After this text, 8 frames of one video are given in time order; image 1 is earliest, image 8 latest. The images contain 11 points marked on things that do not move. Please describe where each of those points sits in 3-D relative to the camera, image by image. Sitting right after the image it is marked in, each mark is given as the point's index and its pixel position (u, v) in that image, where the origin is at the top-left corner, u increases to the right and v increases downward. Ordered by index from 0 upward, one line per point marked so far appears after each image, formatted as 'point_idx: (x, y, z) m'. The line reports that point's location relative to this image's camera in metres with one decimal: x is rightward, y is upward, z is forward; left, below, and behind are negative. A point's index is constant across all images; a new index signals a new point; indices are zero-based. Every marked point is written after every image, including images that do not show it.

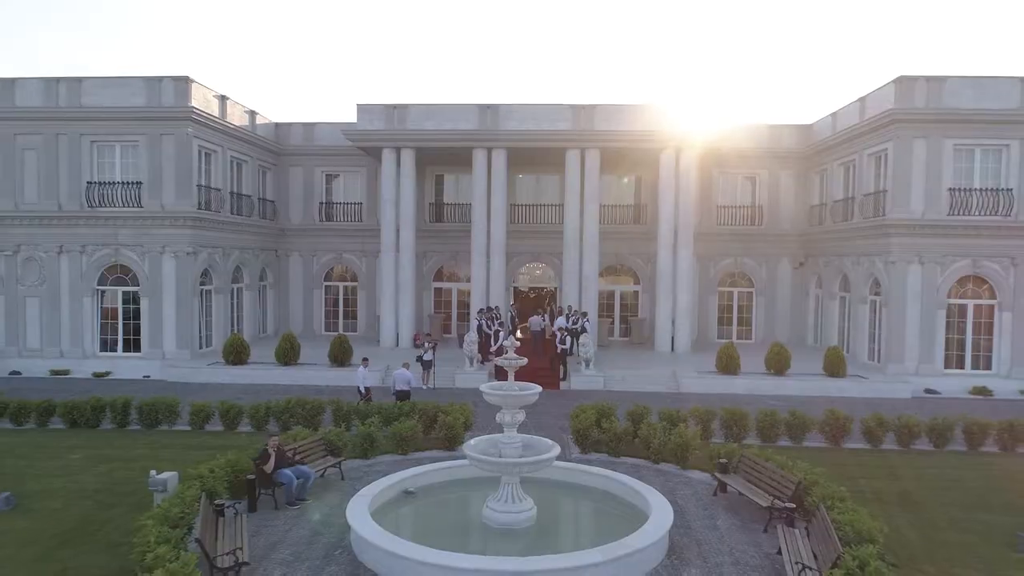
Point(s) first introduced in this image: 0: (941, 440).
0: (+7.6, -2.7, +13.1) m
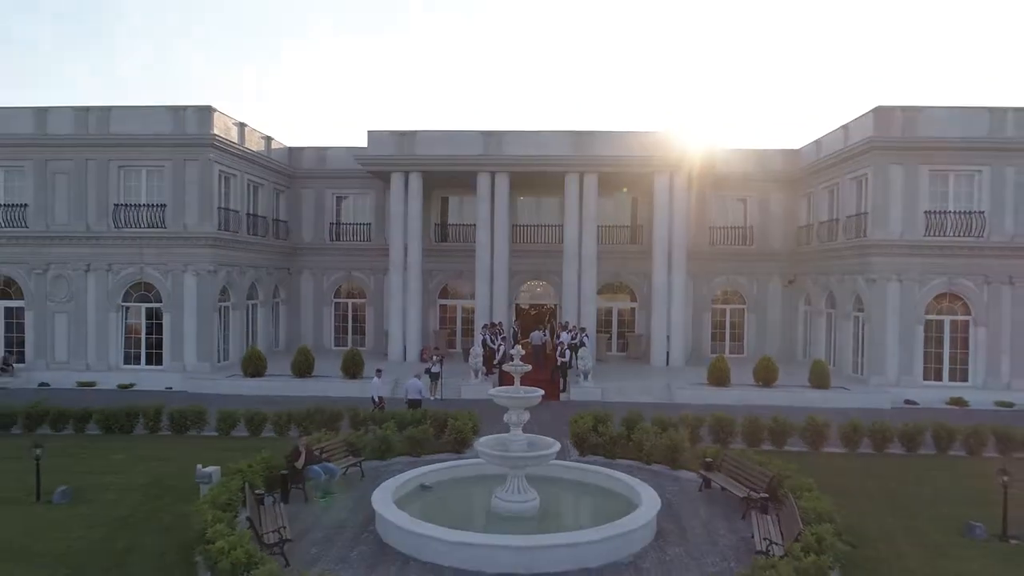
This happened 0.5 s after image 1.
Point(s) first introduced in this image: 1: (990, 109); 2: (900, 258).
0: (+7.7, -3.0, +14.2) m
1: (+12.8, +4.8, +19.8) m
2: (+10.4, +0.8, +19.8) m
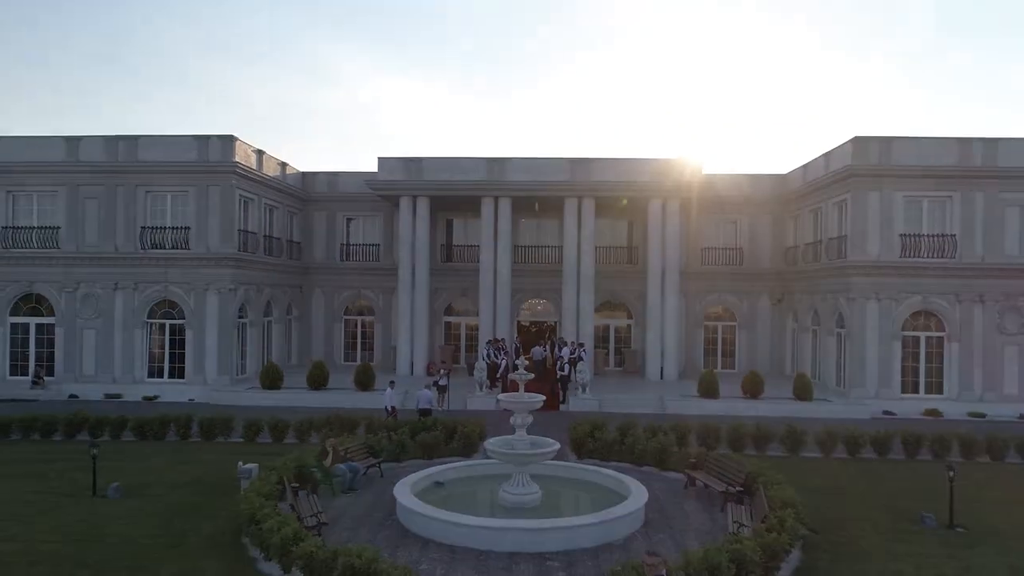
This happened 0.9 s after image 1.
0: (+7.8, -3.4, +15.5) m
1: (+12.9, +4.3, +21.3) m
2: (+10.5, +0.3, +21.2) m
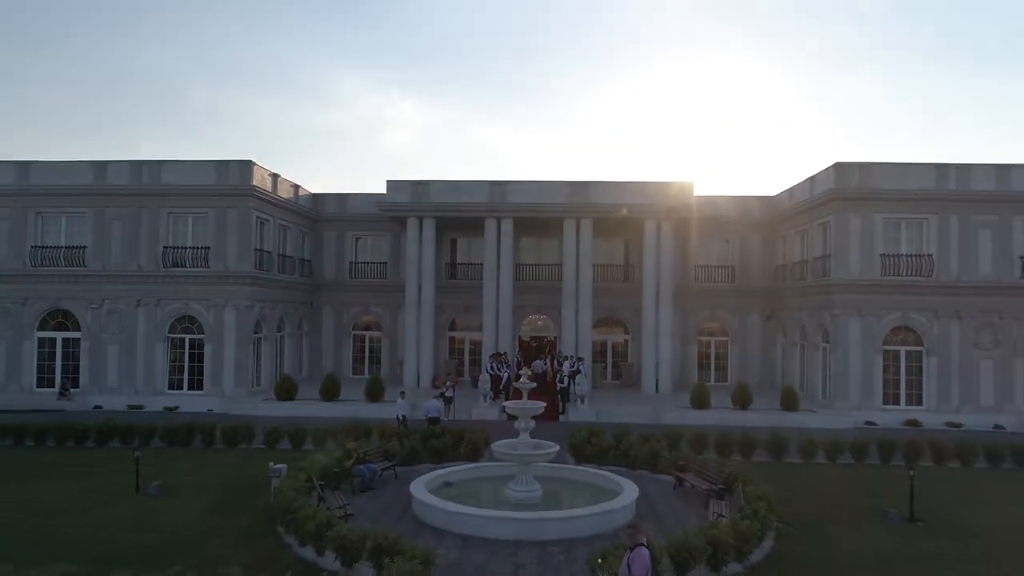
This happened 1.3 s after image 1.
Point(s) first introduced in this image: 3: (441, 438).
0: (+7.8, -3.8, +16.6) m
1: (+12.9, +3.8, +22.6) m
2: (+10.6, -0.2, +22.4) m
3: (-1.5, -3.2, +15.9) m
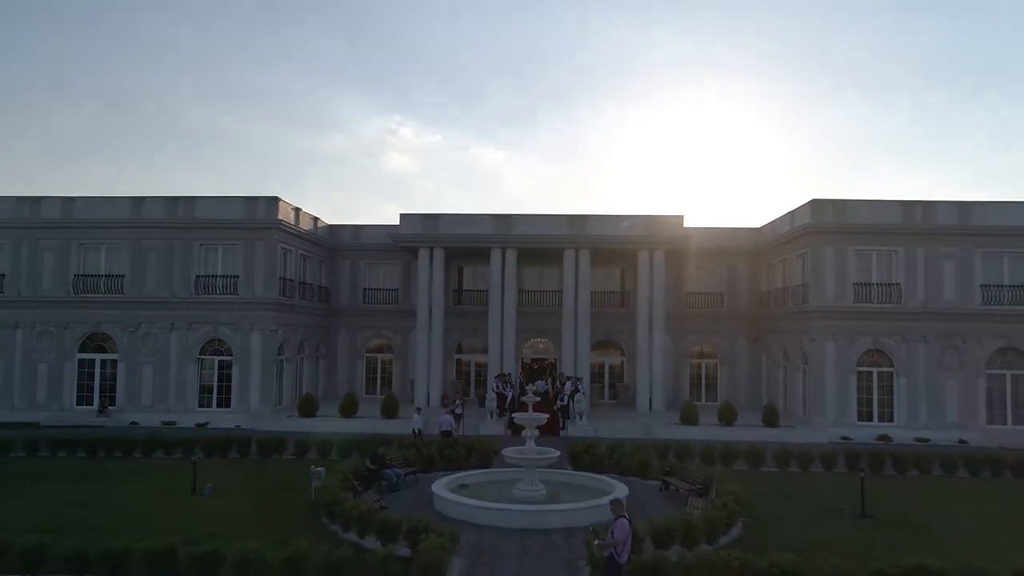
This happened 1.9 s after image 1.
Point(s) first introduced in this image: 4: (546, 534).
0: (+8.0, -4.4, +18.6) m
1: (+13.1, +2.9, +24.8) m
2: (+10.7, -1.1, +24.5) m
3: (-1.4, -3.9, +17.9) m
4: (+0.6, -4.0, +12.2) m
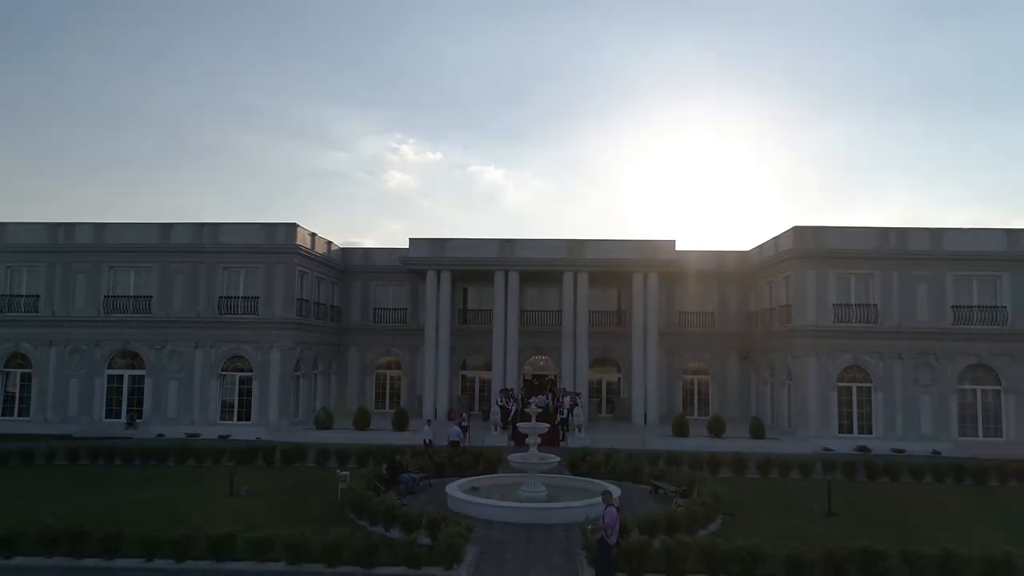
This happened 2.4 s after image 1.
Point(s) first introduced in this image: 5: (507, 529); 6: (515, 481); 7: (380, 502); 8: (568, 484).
0: (+8.1, -5.0, +20.3) m
1: (+13.2, +2.1, +26.6) m
2: (+10.8, -1.8, +26.3) m
3: (-1.3, -4.4, +19.5) m
4: (+0.7, -4.5, +13.8) m
5: (-0.1, -4.5, +13.7) m
6: (+0.1, -4.6, +17.4) m
7: (-2.4, -3.9, +13.5) m
8: (+1.3, -4.5, +17.1) m
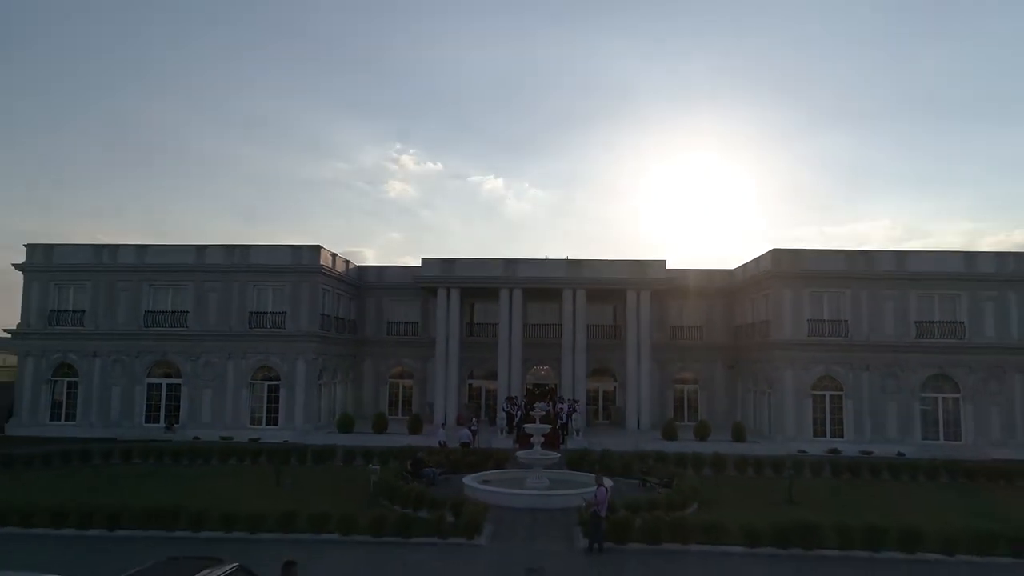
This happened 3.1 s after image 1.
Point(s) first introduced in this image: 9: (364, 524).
0: (+8.2, -5.6, +22.9) m
1: (+13.4, +1.5, +29.4) m
2: (+11.0, -2.5, +29.0) m
3: (-1.1, -5.0, +22.2) m
4: (+0.9, -5.0, +16.5) m
5: (+0.1, -5.0, +16.4) m
6: (+0.3, -5.1, +20.1) m
7: (-2.2, -4.4, +16.2) m
8: (+1.5, -5.1, +19.8) m
9: (-2.8, -4.5, +13.9) m
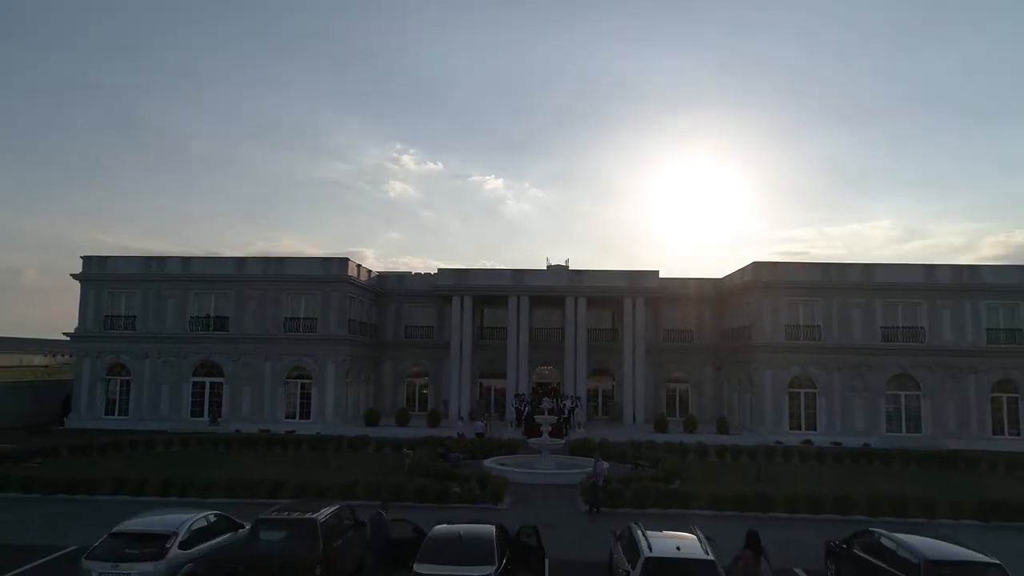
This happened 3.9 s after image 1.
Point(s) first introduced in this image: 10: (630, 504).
0: (+8.6, -6.0, +26.4) m
1: (+13.8, +1.1, +32.8) m
2: (+11.4, -2.9, +32.4) m
3: (-0.7, -5.4, +25.7) m
4: (+1.2, -5.4, +20.0) m
5: (+0.5, -5.3, +19.8) m
6: (+0.6, -5.5, +23.6) m
7: (-1.9, -4.8, +19.6) m
8: (+1.8, -5.5, +23.3) m
9: (-2.4, -4.8, +17.4) m
10: (+2.7, -5.0, +17.2) m
